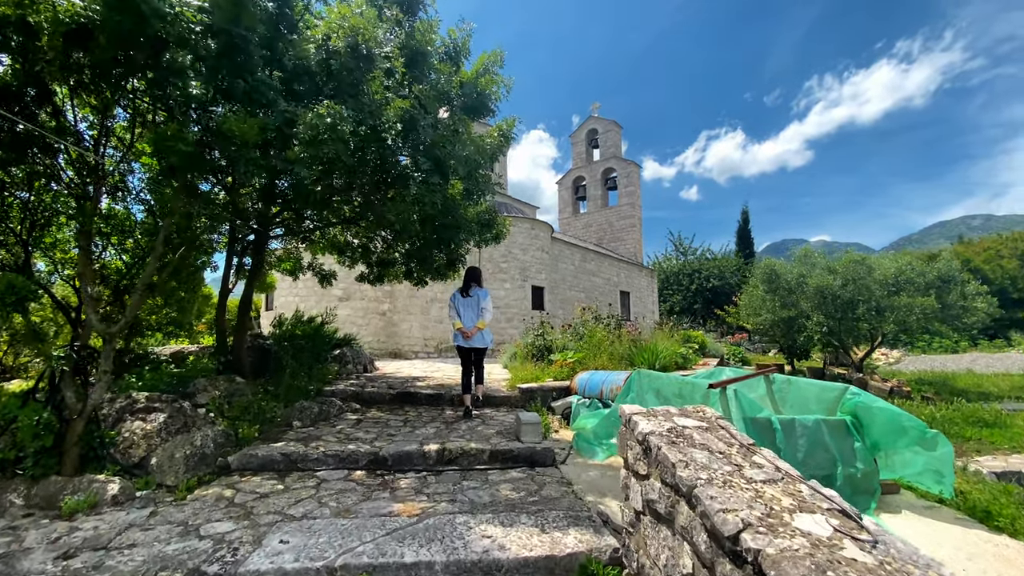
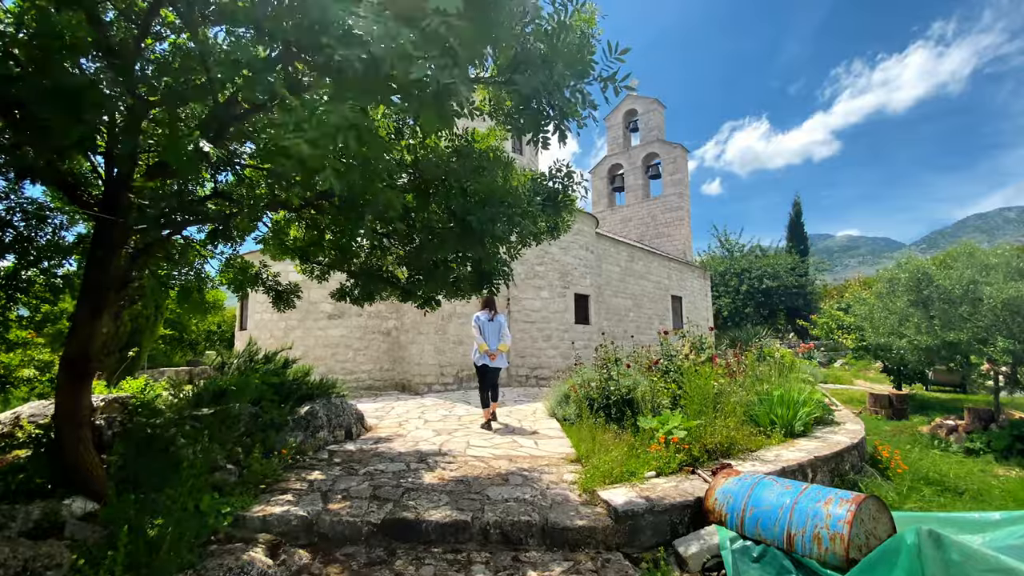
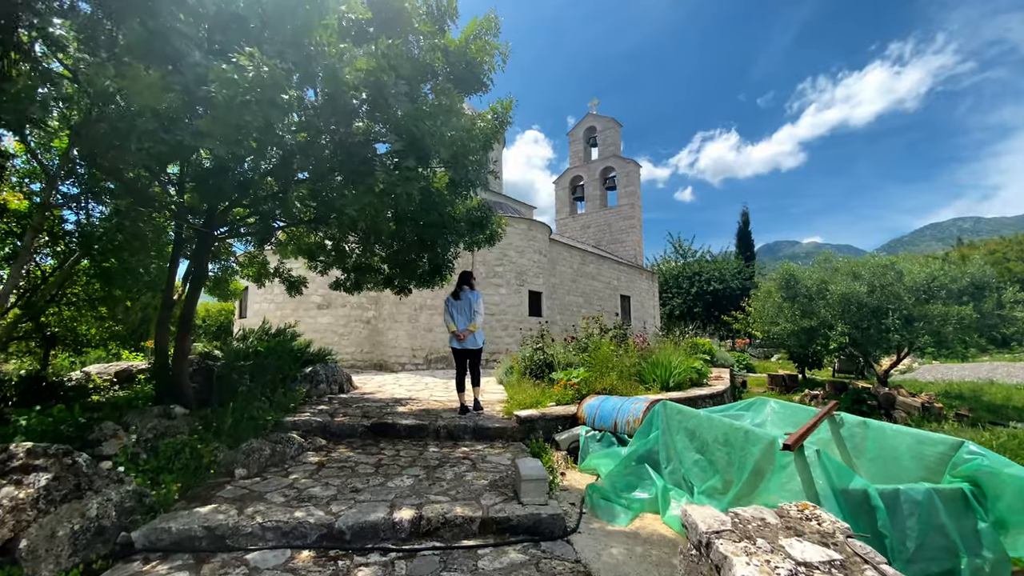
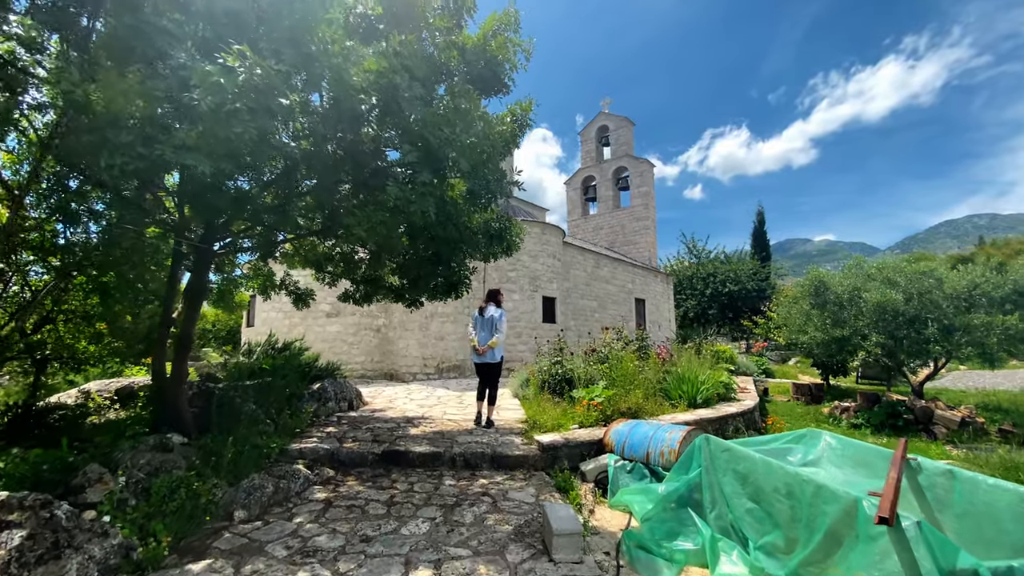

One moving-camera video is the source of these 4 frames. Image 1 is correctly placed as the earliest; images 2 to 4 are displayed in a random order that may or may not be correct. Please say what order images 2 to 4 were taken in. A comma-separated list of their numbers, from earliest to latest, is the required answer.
3, 4, 2
